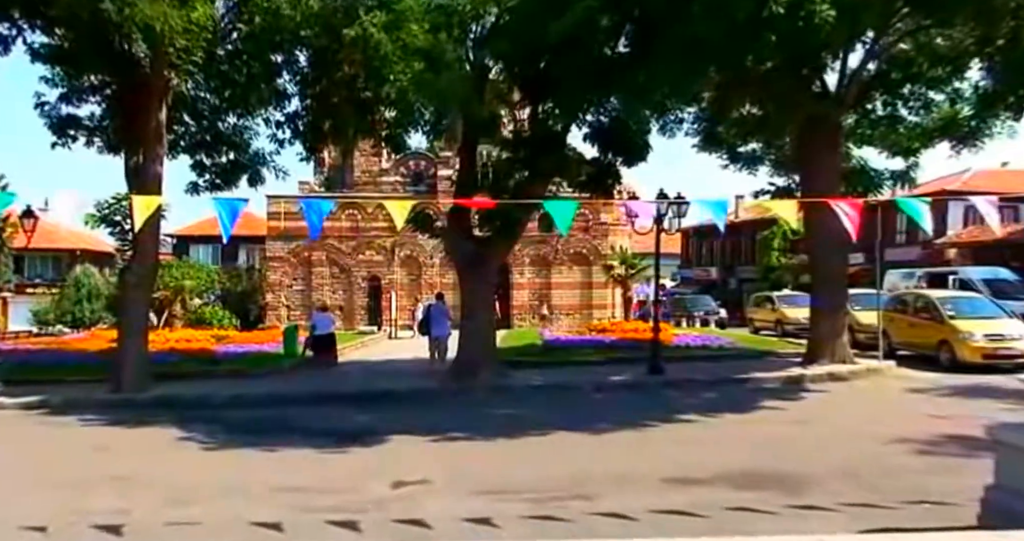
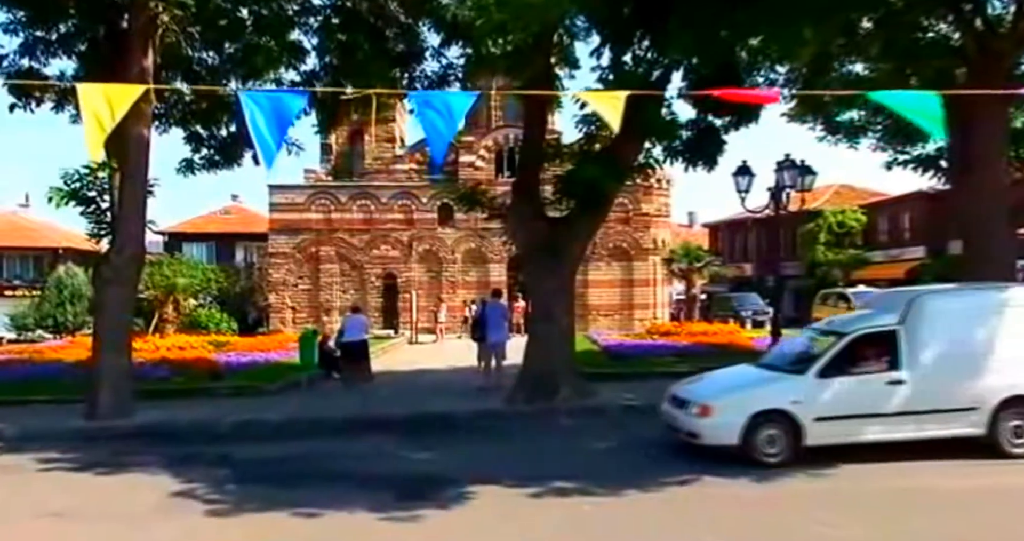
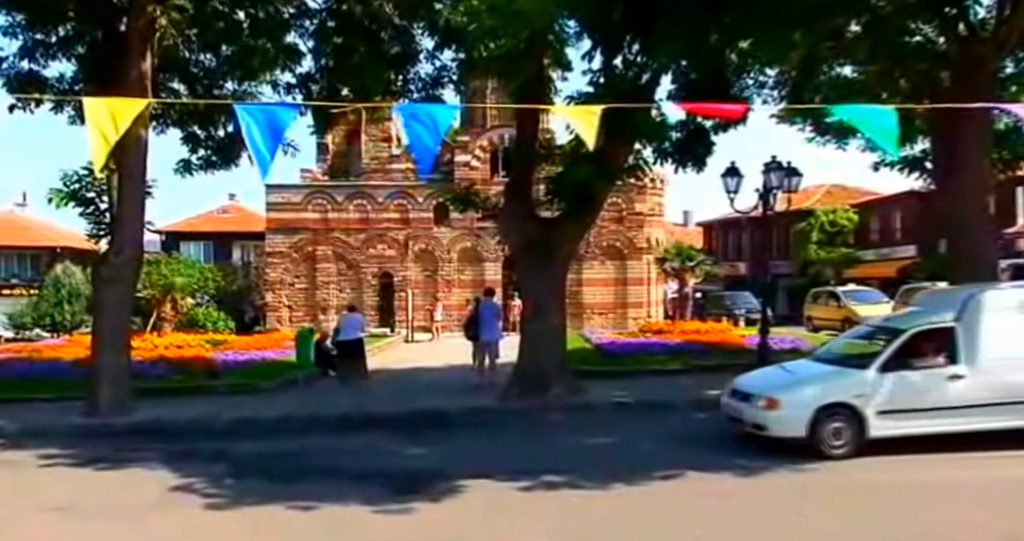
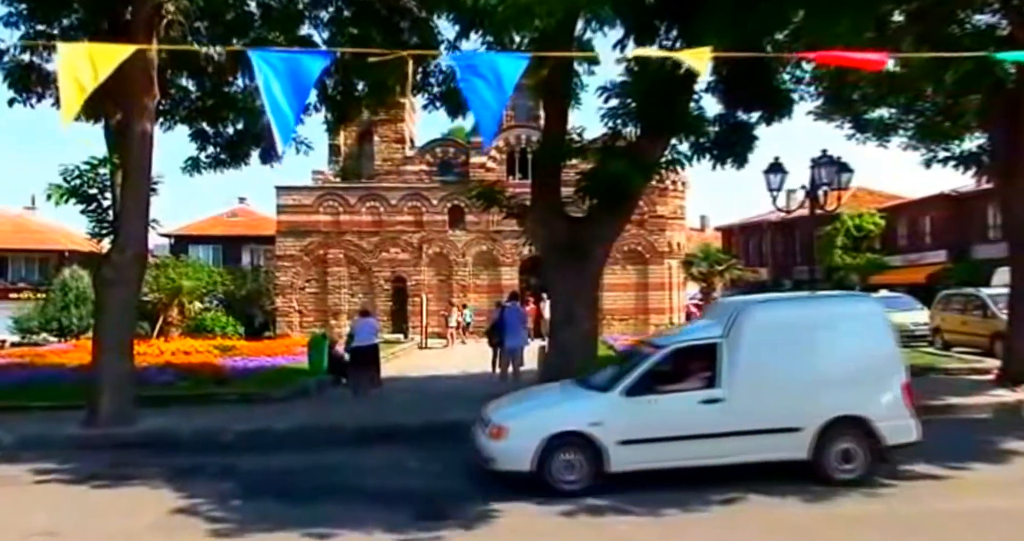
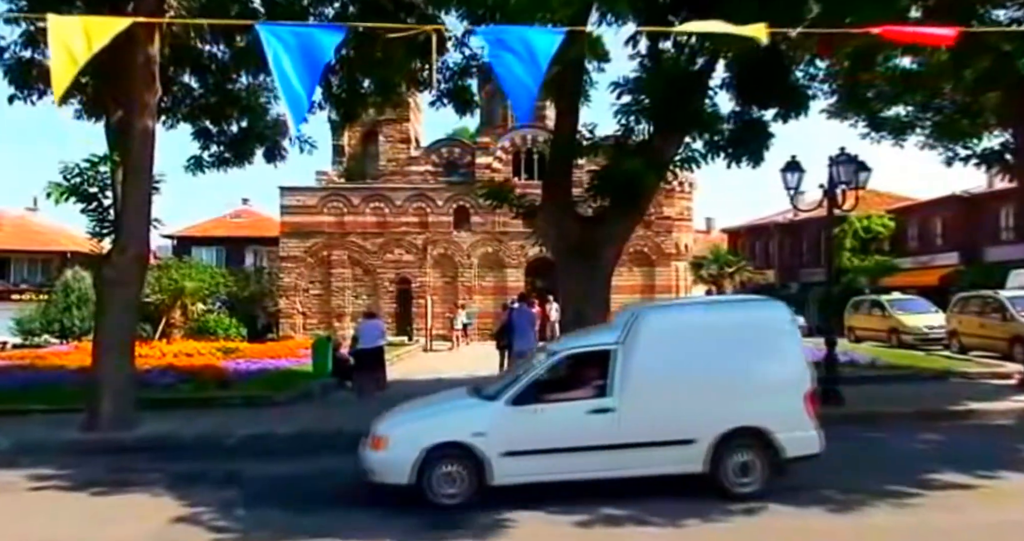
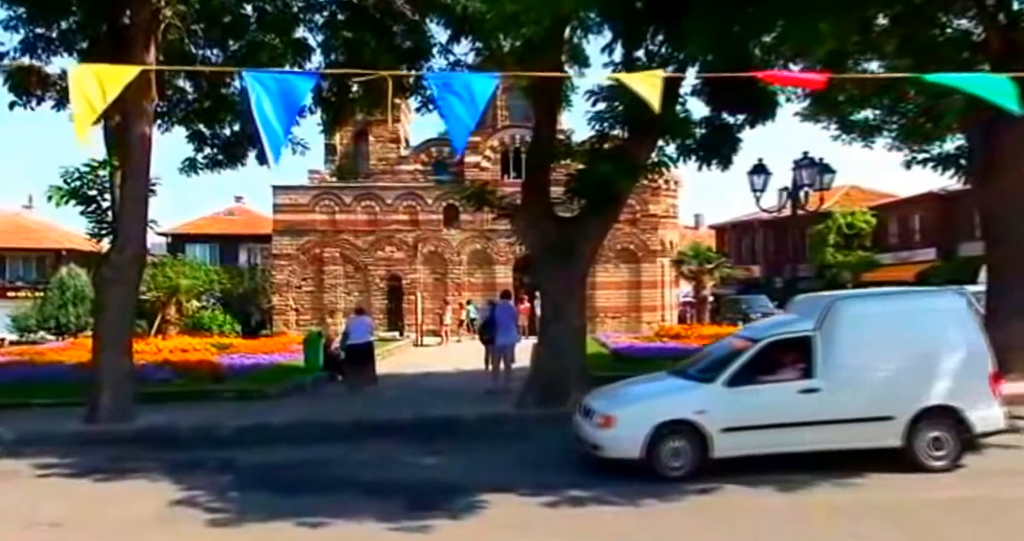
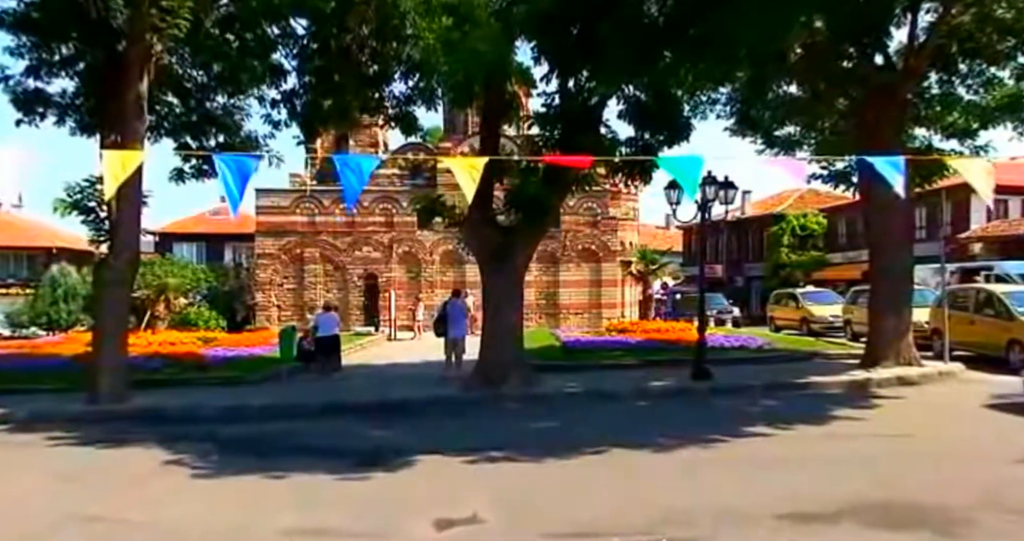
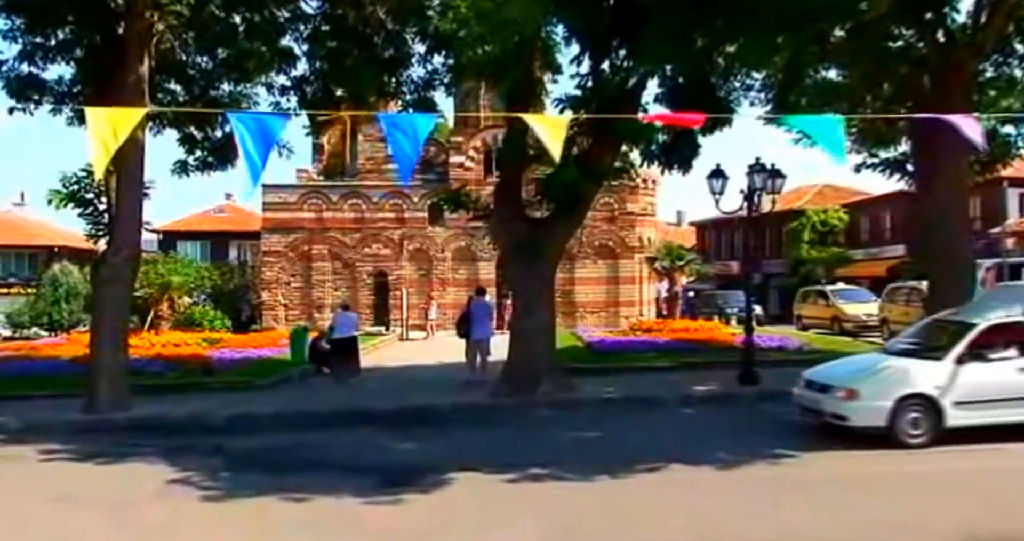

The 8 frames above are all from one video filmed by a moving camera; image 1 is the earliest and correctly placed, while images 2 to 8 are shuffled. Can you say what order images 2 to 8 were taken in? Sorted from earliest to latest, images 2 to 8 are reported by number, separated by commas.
7, 8, 3, 2, 6, 4, 5
